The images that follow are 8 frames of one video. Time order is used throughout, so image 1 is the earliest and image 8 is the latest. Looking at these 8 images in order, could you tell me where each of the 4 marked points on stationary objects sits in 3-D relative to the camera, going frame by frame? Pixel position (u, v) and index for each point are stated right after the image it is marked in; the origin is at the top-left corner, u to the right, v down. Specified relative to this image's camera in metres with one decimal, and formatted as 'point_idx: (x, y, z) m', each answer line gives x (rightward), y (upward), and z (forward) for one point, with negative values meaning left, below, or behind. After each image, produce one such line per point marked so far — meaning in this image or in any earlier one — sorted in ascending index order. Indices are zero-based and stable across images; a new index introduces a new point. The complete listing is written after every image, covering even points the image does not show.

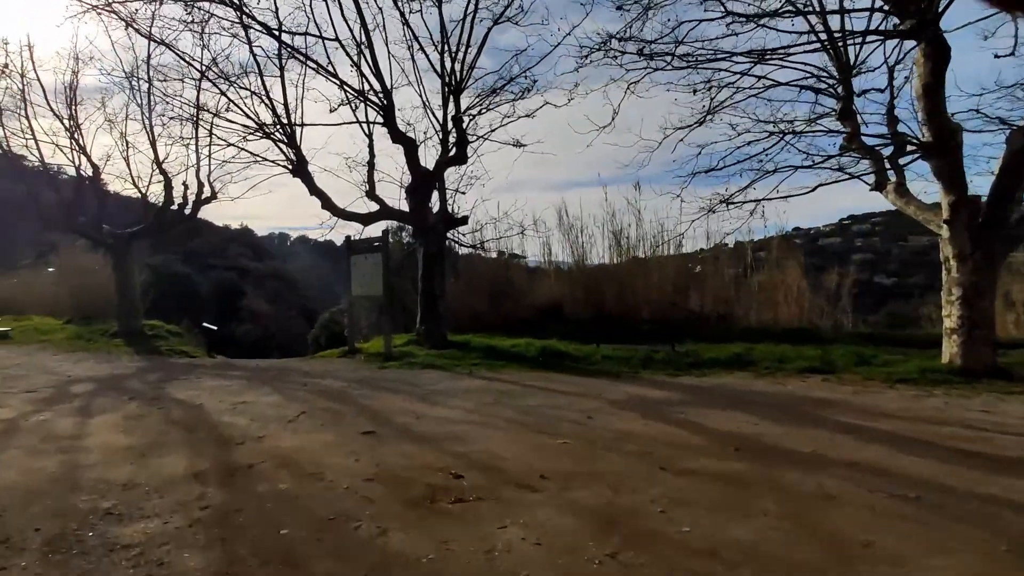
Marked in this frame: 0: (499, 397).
0: (-0.2, -1.7, +9.0) m
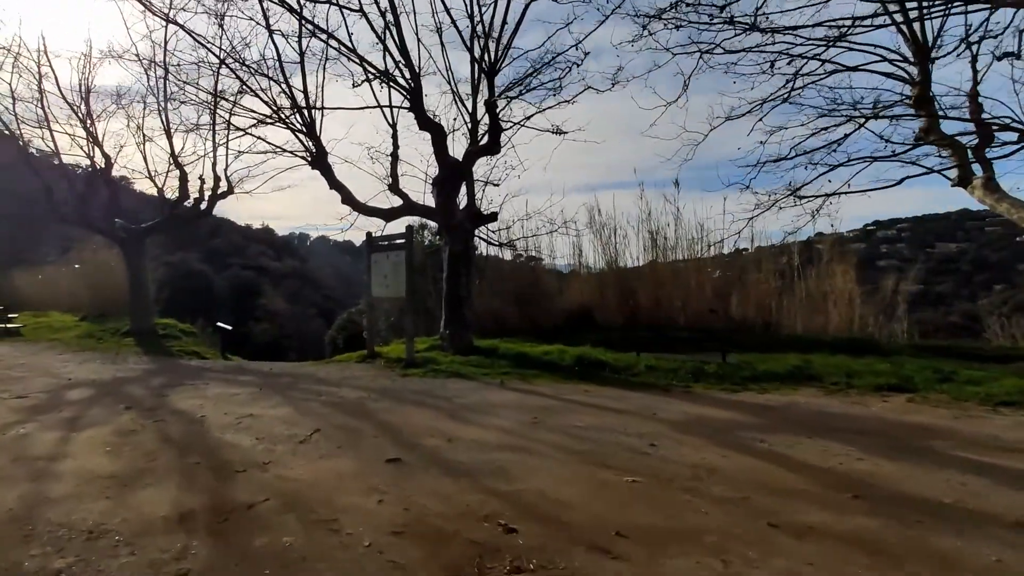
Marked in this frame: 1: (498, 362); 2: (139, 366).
0: (+0.4, -1.8, +7.9) m
1: (-0.3, -1.6, +12.5) m
2: (-8.9, -1.9, +13.5) m
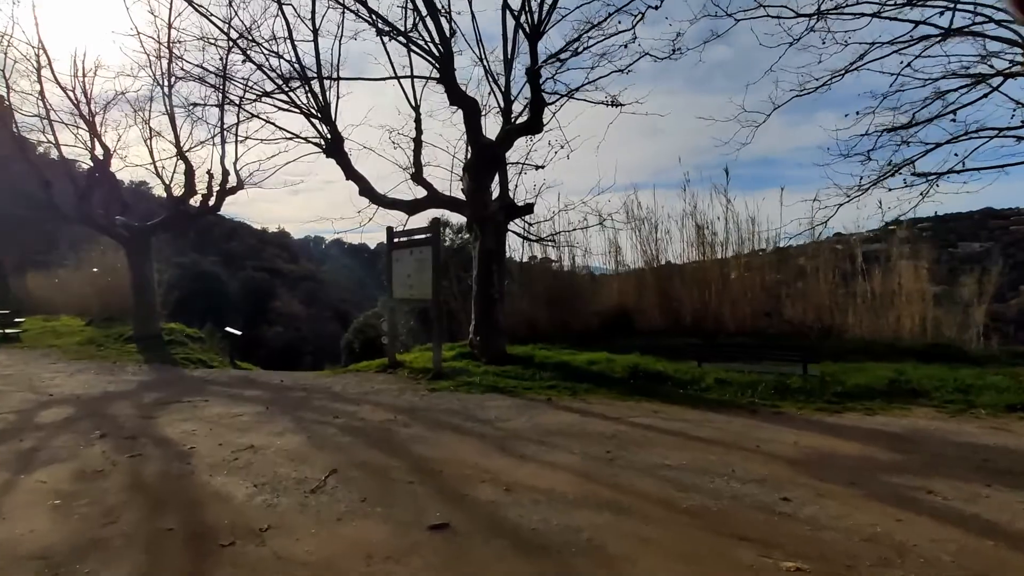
0: (+1.1, -1.7, +6.2) m
1: (+0.5, -1.6, +10.9) m
2: (-8.1, -1.9, +12.1) m
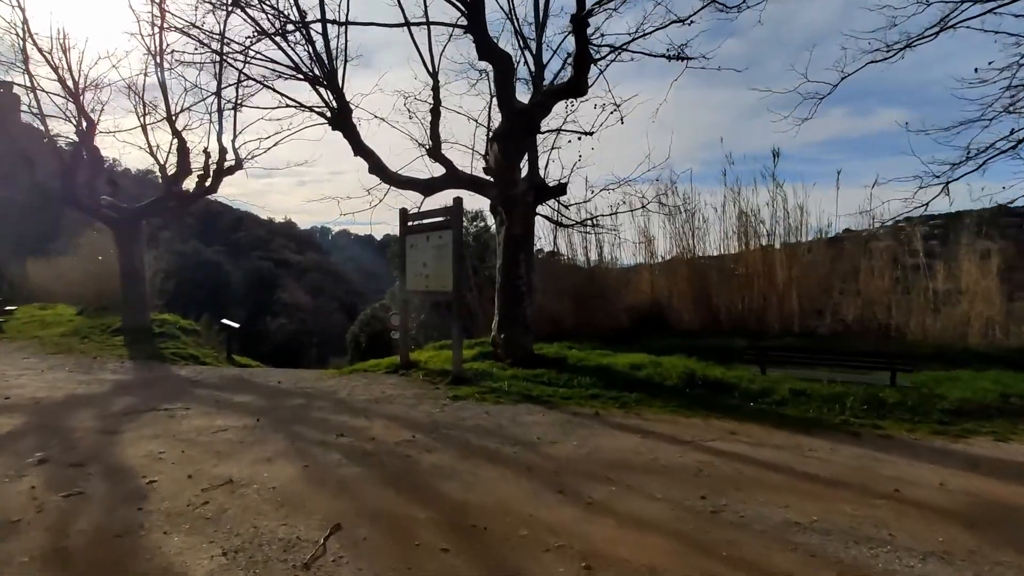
0: (+1.6, -1.7, +4.7) m
1: (+1.1, -1.5, +9.3) m
2: (-7.5, -1.7, +10.6) m
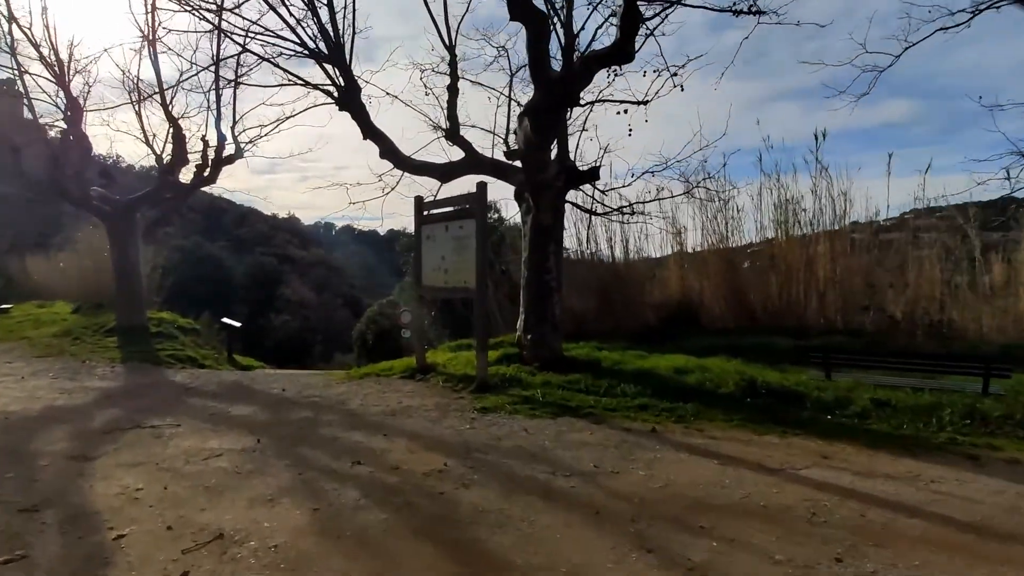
0: (+2.0, -1.6, +3.6) m
1: (+1.6, -1.4, +8.3) m
2: (-7.0, -1.6, +9.6) m
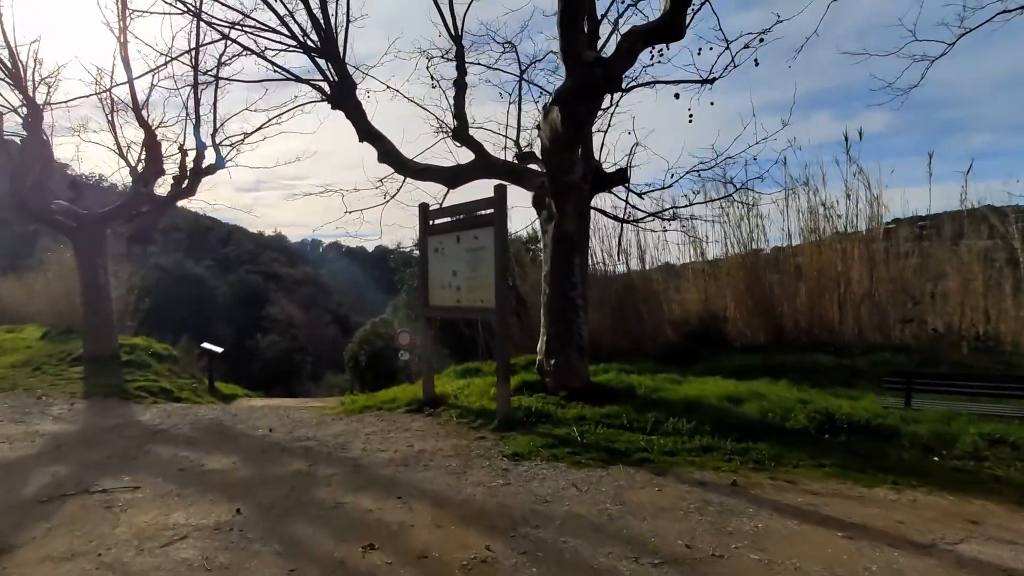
0: (+2.5, -1.7, +2.4) m
1: (+1.9, -1.7, +7.0) m
2: (-6.6, -2.0, +8.2) m
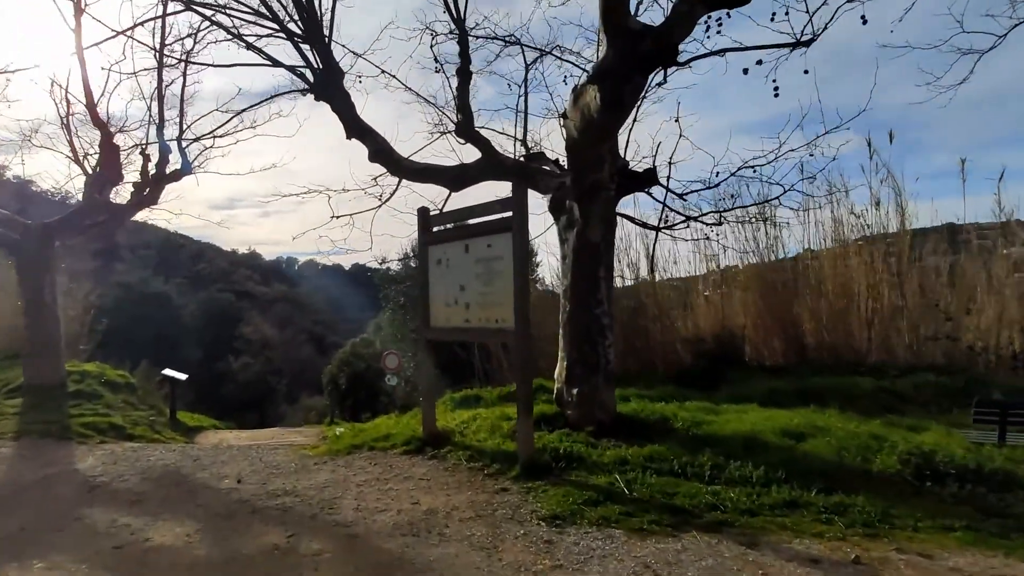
0: (+3.0, -1.8, +1.2) m
1: (+2.2, -1.8, +5.8) m
2: (-6.4, -2.2, +6.6) m
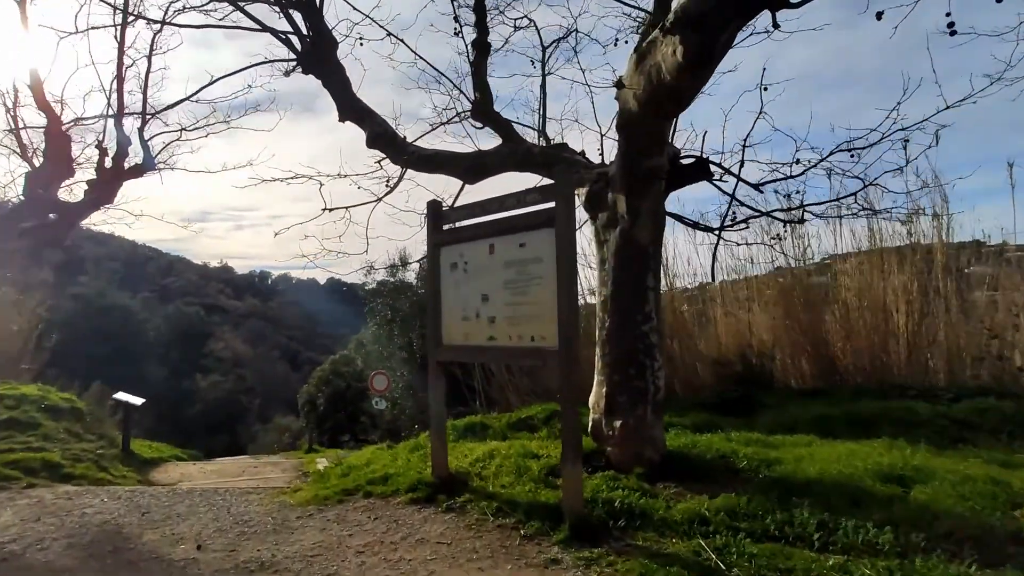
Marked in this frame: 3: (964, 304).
0: (+3.6, -1.7, -0.1) m
1: (+2.6, -1.9, +4.5) m
2: (-6.0, -2.3, +5.0) m
3: (+9.1, -0.3, +11.5) m
